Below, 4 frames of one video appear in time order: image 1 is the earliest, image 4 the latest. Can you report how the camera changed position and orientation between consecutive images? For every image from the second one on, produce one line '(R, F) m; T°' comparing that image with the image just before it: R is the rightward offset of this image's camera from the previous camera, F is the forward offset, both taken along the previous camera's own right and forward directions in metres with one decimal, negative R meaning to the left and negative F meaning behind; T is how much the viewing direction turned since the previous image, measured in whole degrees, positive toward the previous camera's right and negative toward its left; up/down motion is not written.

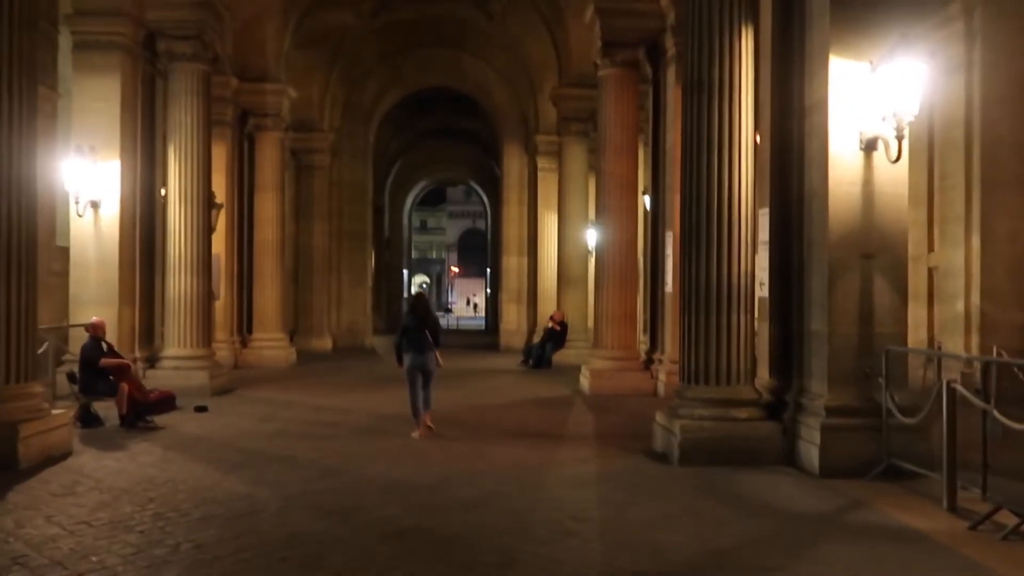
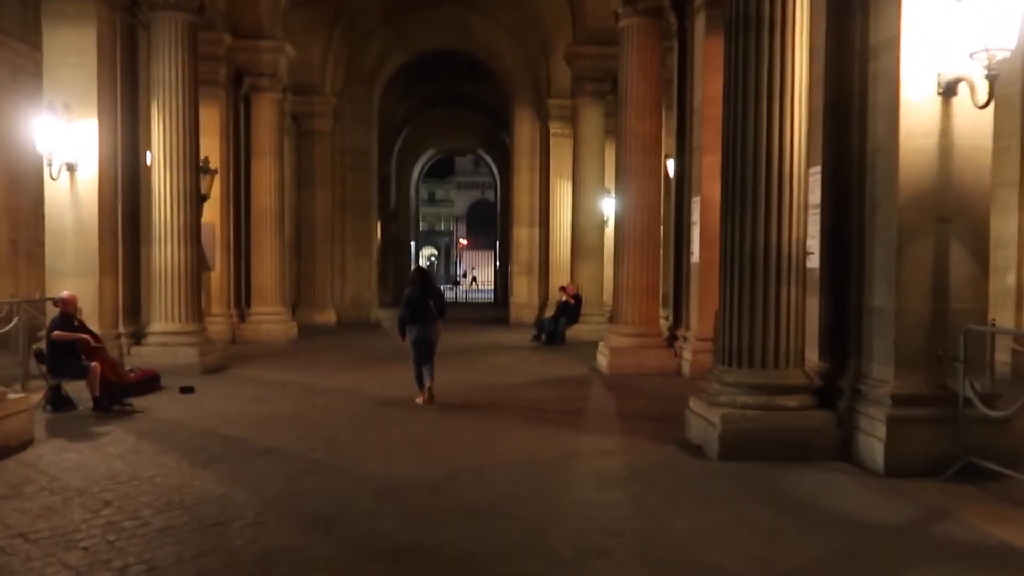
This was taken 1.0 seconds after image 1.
(-0.1, +1.1) m; -1°
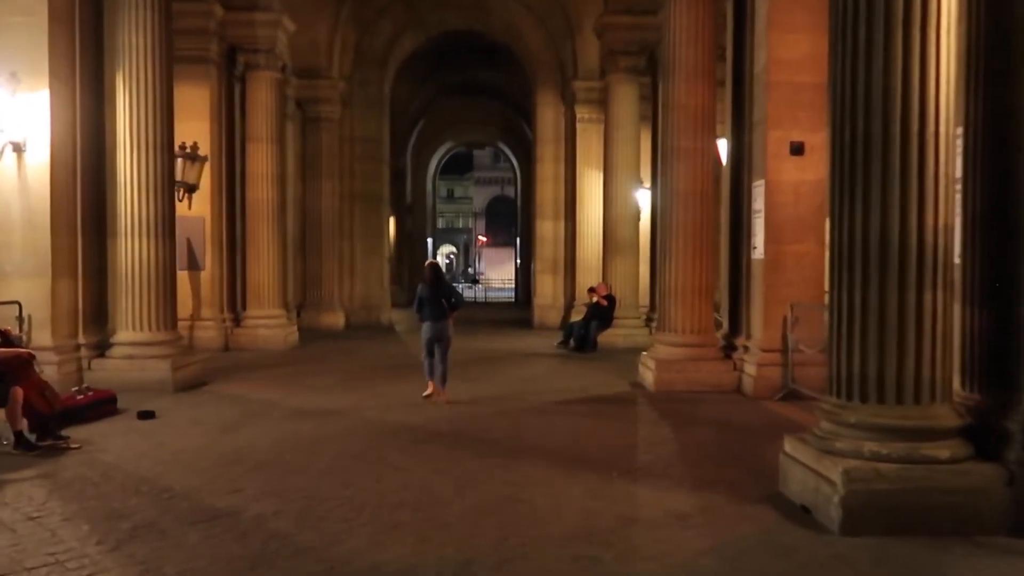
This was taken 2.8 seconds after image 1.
(-0.1, +2.2) m; -2°
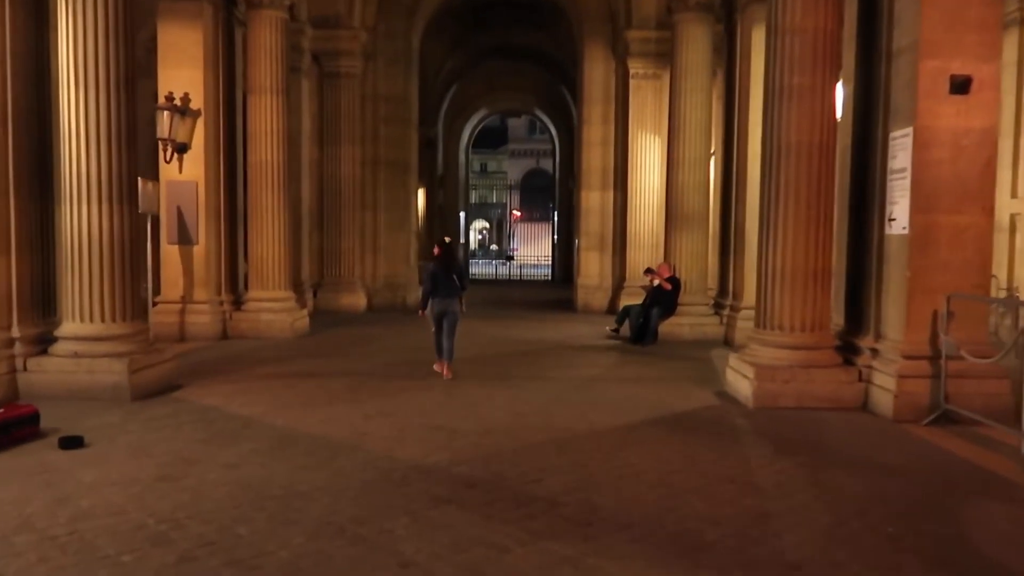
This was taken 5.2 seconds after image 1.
(-0.3, +2.8) m; -3°
